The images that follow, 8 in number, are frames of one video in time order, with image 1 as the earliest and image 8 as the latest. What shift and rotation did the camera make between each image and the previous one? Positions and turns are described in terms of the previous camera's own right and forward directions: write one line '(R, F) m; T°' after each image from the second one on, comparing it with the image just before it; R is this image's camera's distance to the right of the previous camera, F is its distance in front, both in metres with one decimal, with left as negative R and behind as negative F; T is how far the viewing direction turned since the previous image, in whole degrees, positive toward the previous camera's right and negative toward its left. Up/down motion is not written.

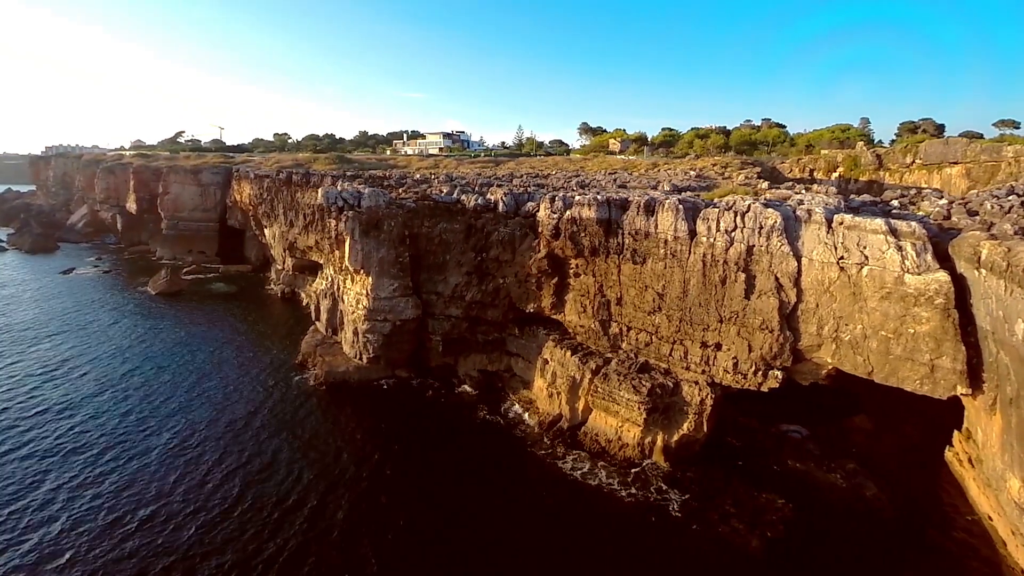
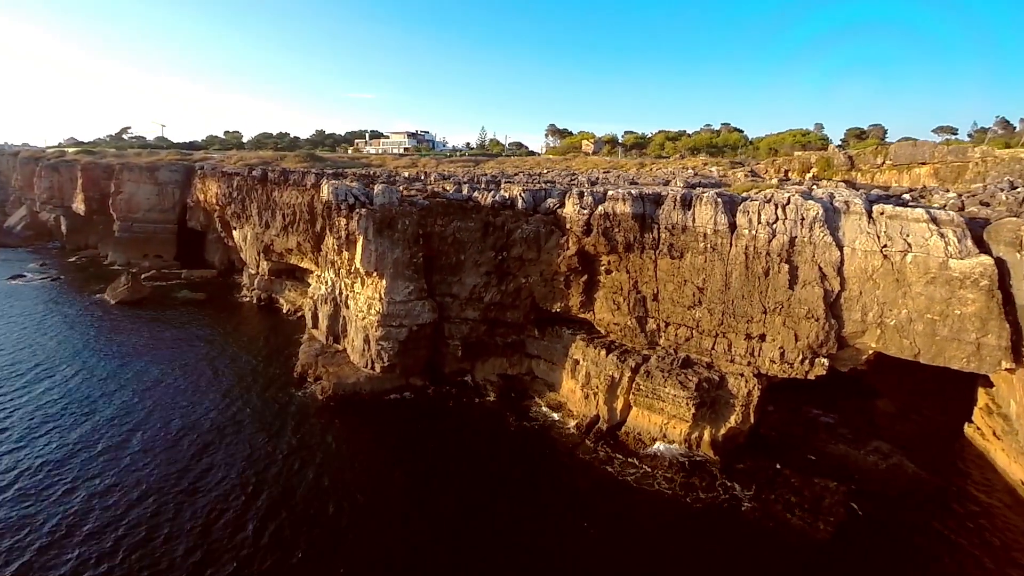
(-3.8, +0.7) m; +7°
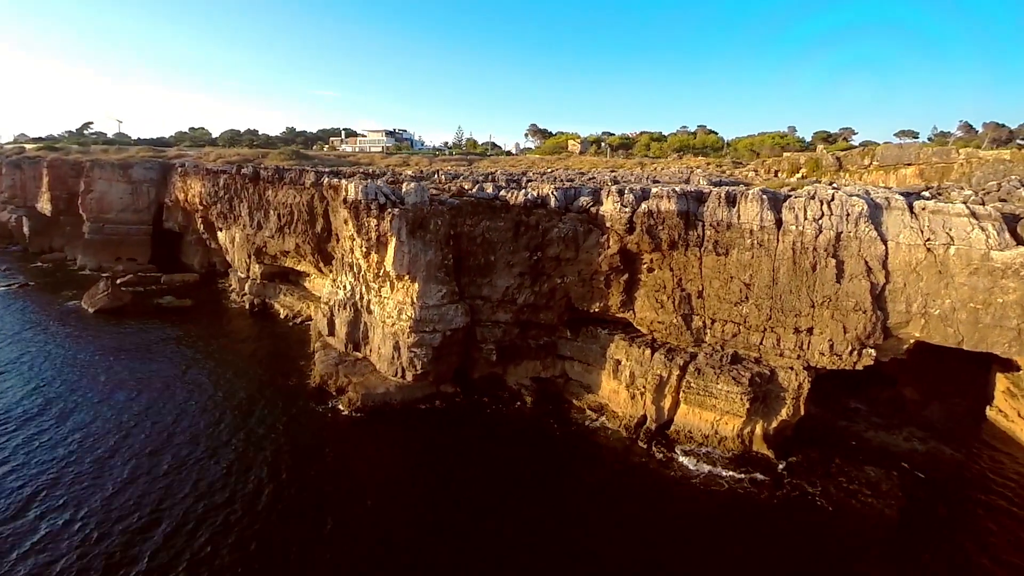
(-3.8, +0.5) m; +5°
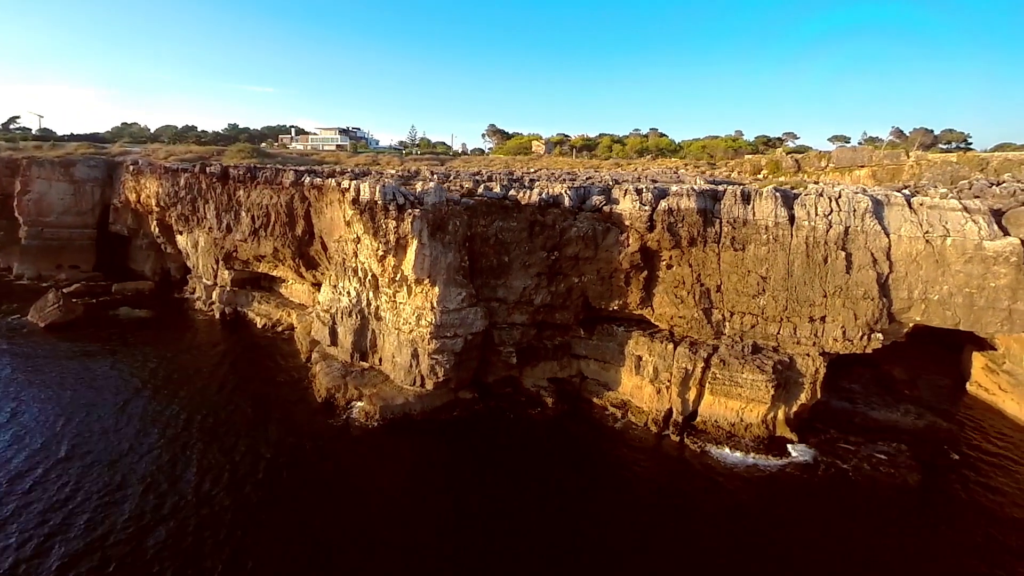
(-3.9, +0.4) m; +8°
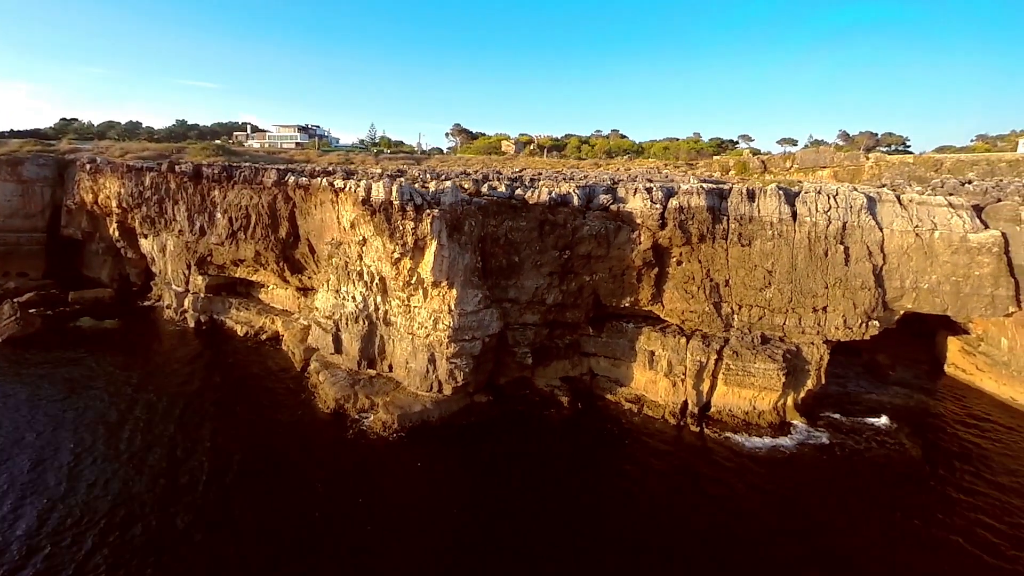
(-3.1, +0.3) m; +6°
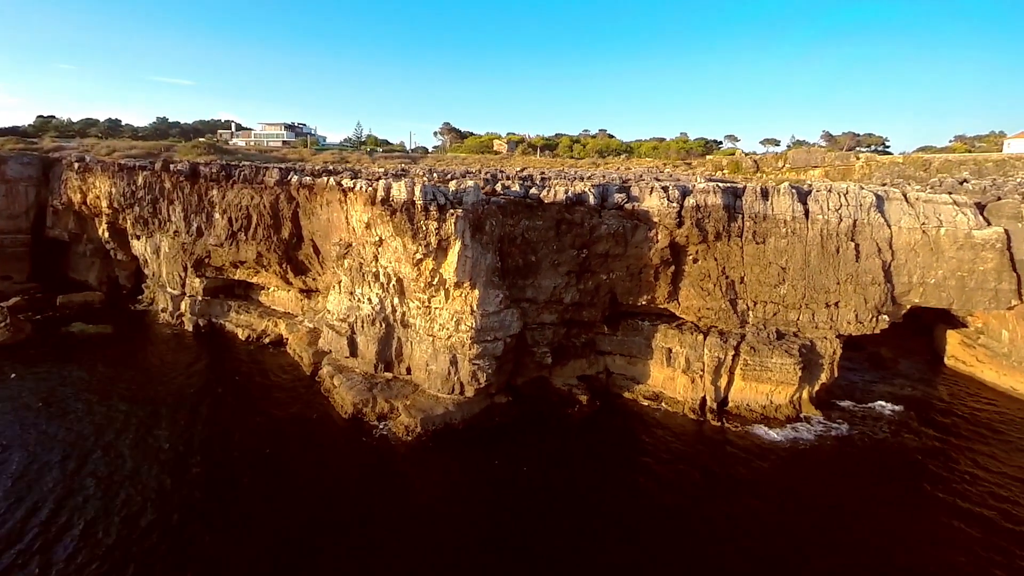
(-1.9, +0.1) m; +3°
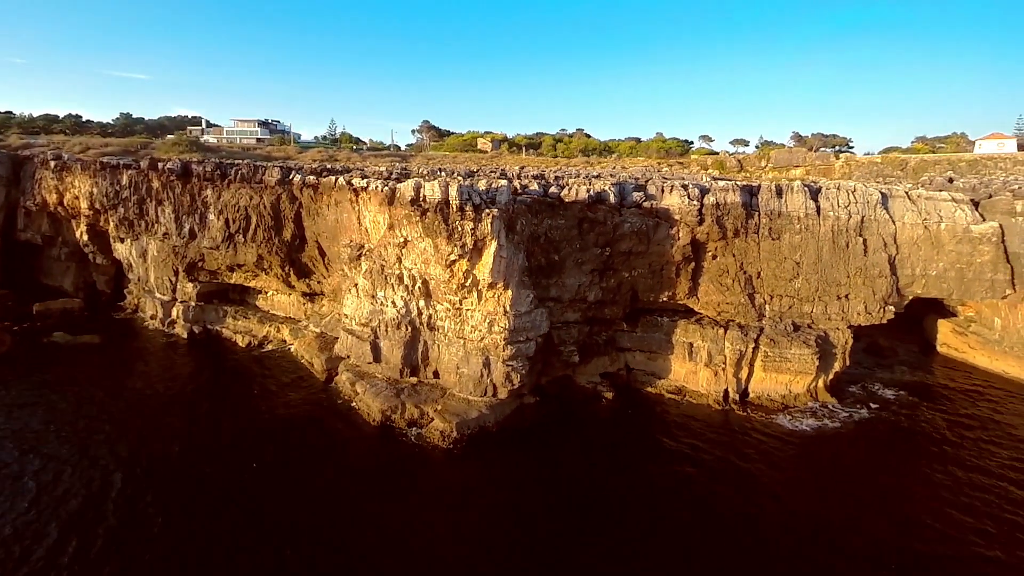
(-3.0, +0.3) m; +5°
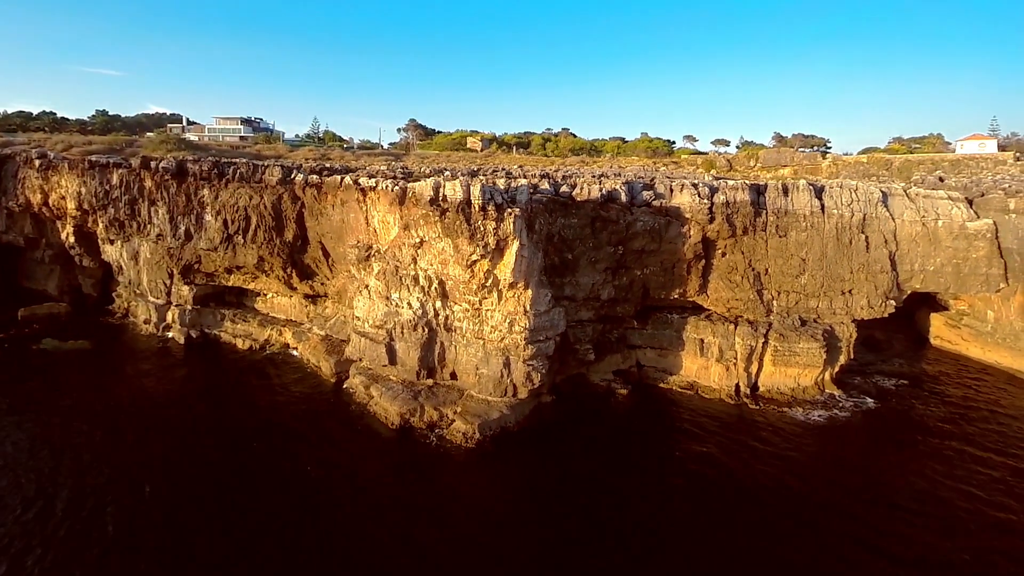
(-1.8, +0.1) m; +3°
